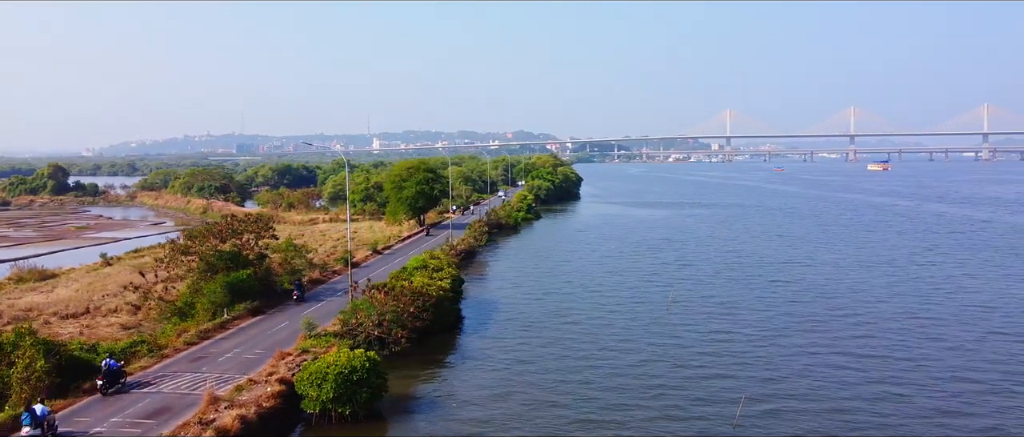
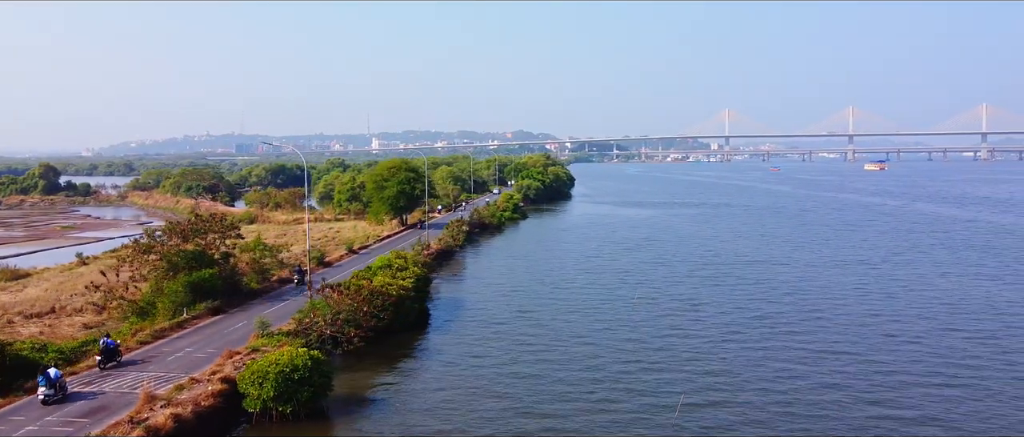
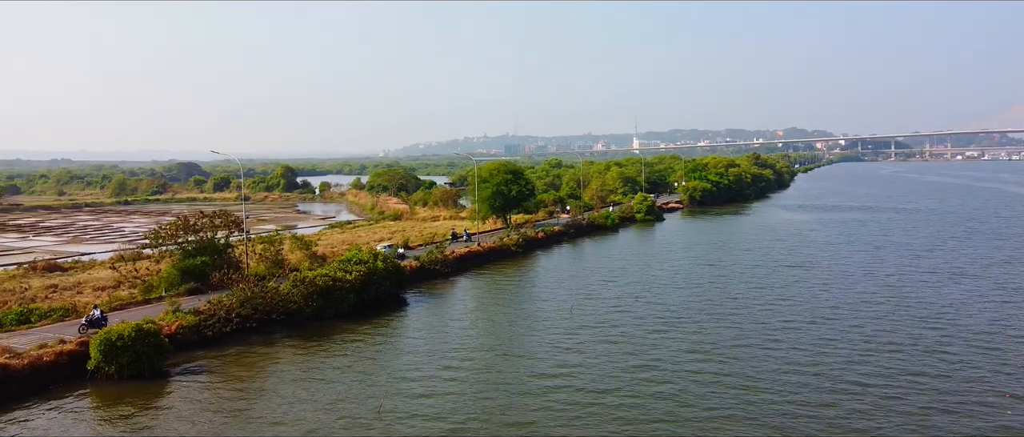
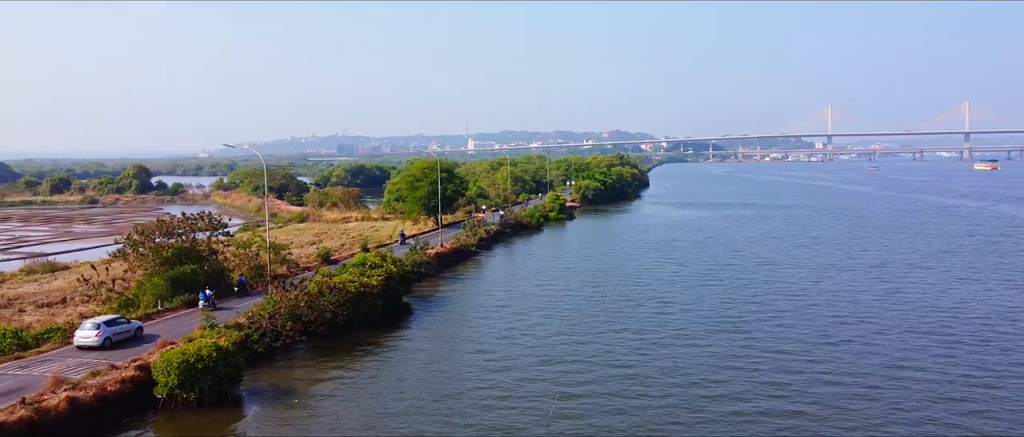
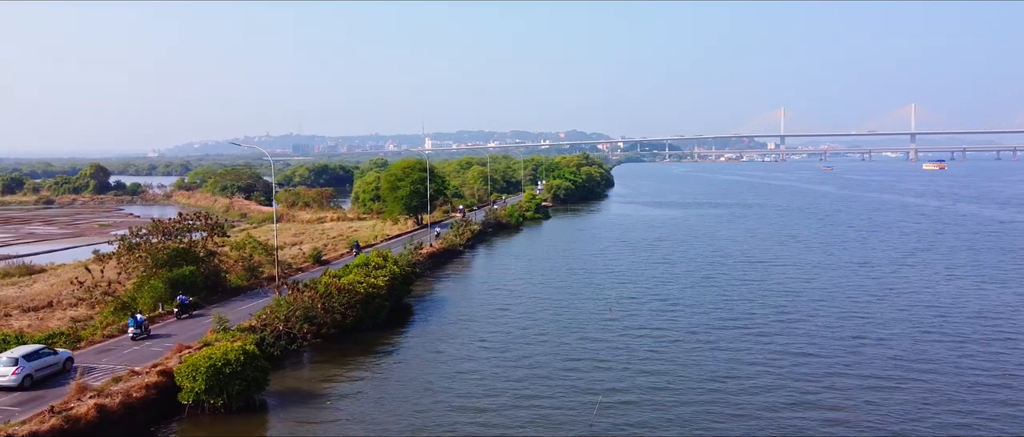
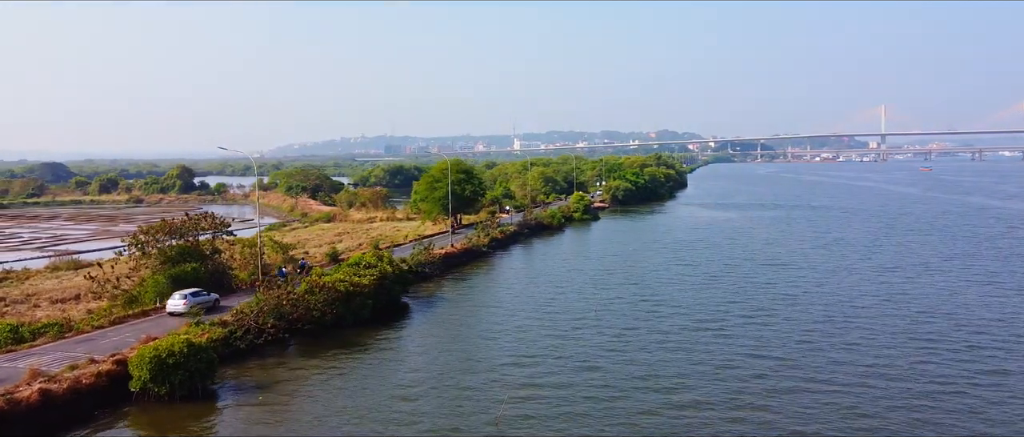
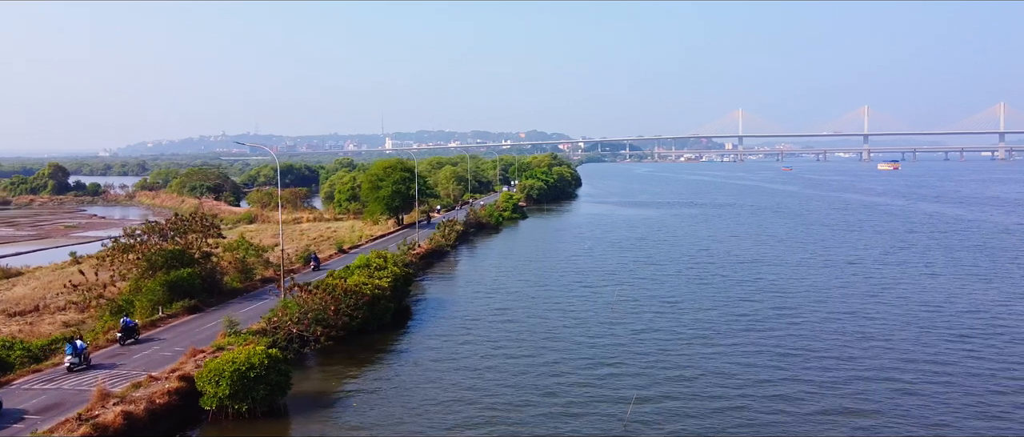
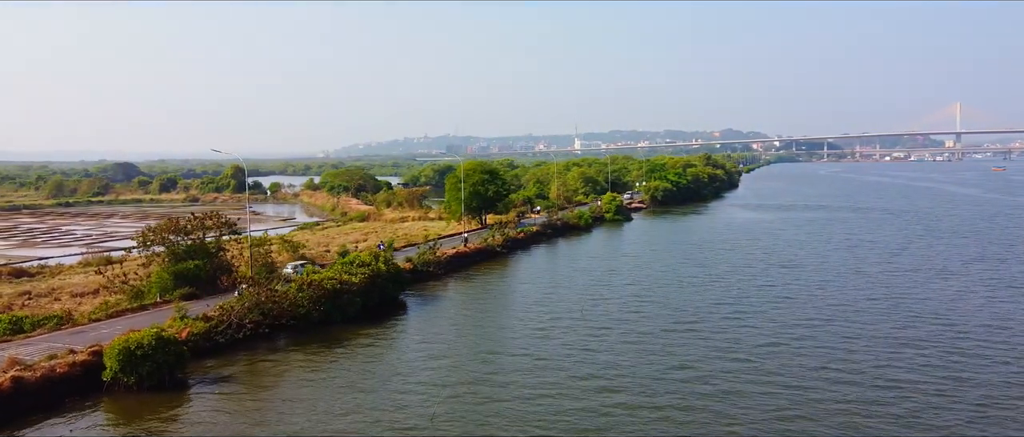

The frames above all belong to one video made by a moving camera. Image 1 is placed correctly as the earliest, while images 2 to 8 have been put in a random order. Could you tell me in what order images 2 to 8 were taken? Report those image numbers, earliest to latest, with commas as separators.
2, 7, 5, 4, 6, 8, 3
